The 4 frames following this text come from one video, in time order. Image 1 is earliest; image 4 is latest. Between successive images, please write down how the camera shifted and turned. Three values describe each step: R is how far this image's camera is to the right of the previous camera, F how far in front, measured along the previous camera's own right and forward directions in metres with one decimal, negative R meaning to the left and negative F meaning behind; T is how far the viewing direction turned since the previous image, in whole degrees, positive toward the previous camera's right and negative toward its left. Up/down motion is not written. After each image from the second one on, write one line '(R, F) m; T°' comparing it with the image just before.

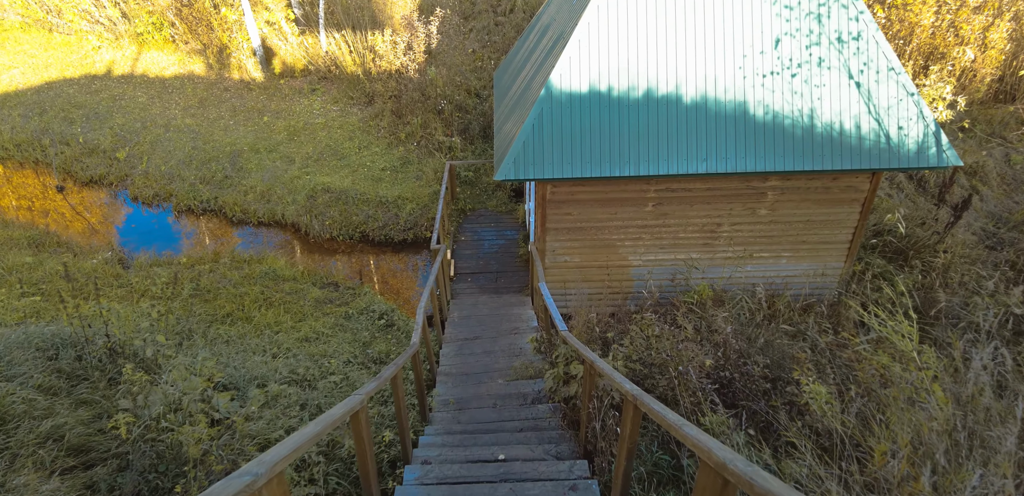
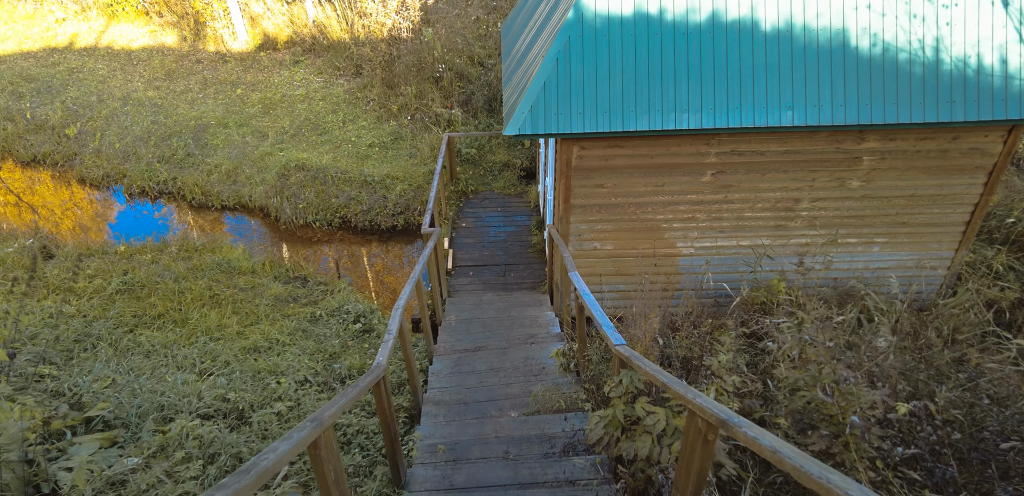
(-0.1, +1.6) m; 0°
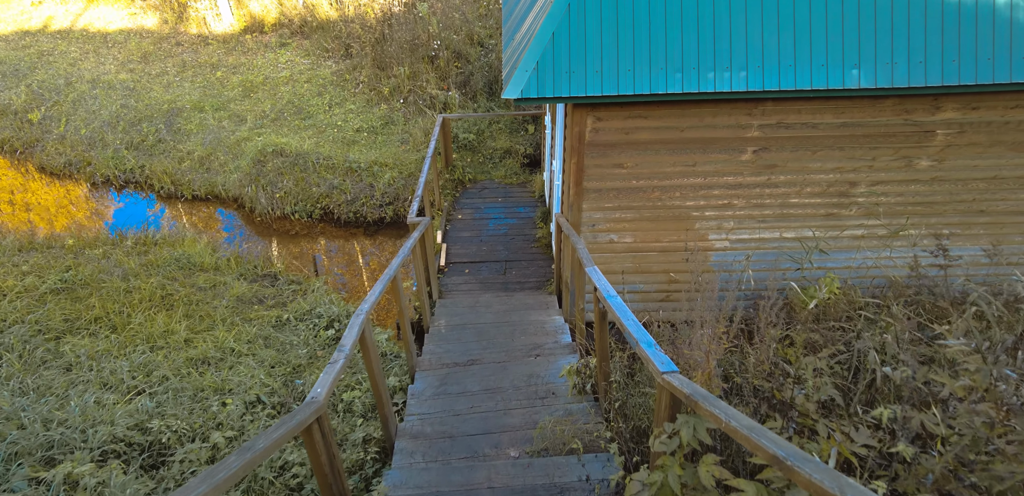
(0.0, +0.9) m; 0°
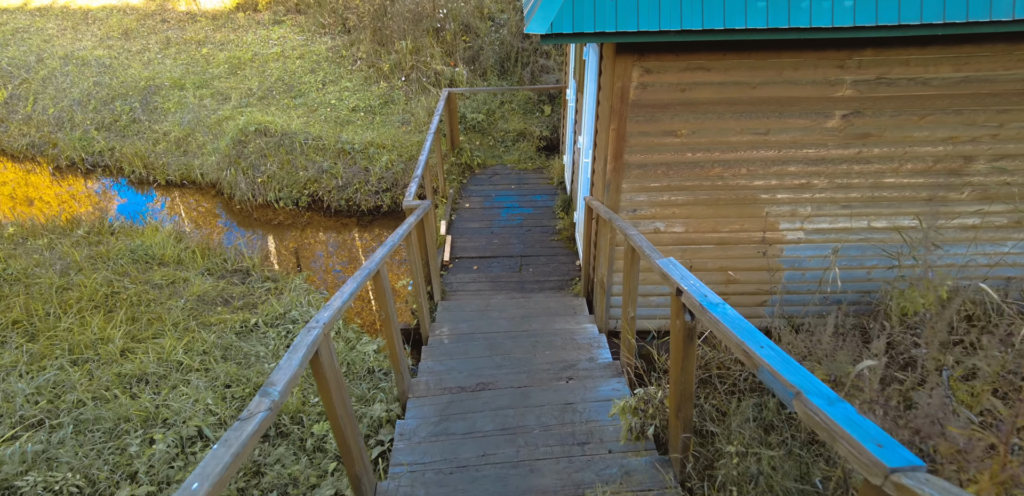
(-0.1, +1.0) m; -1°
